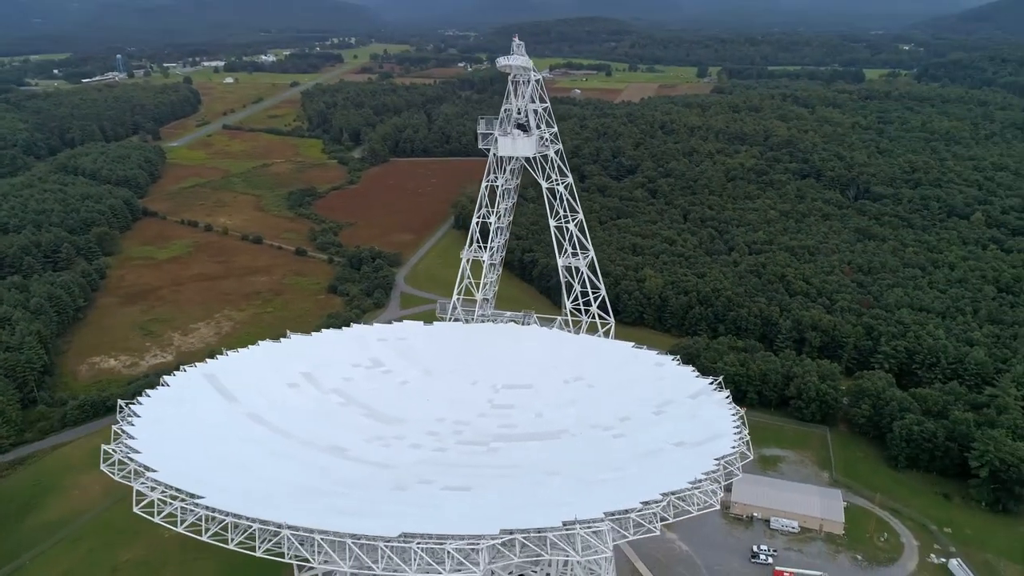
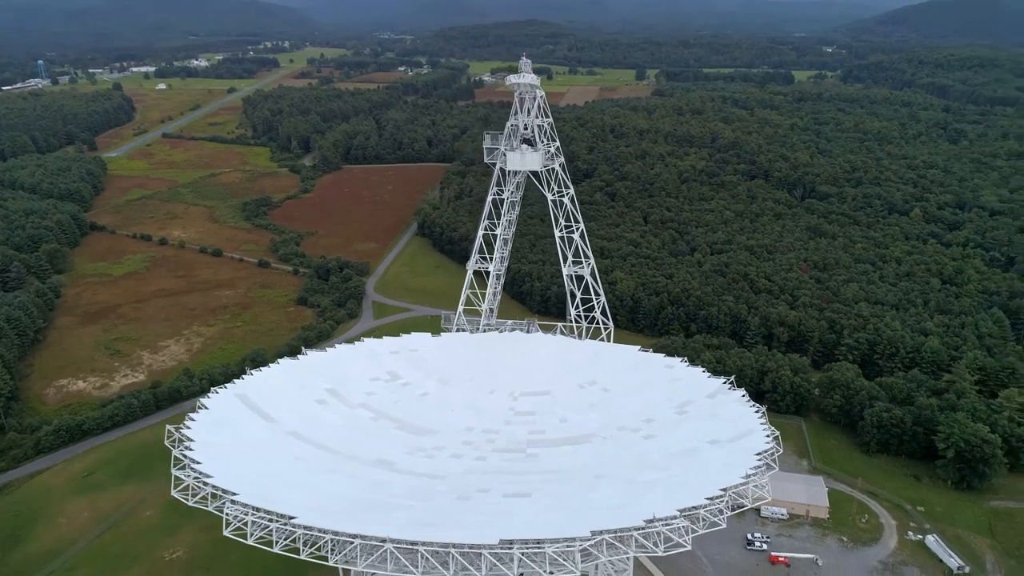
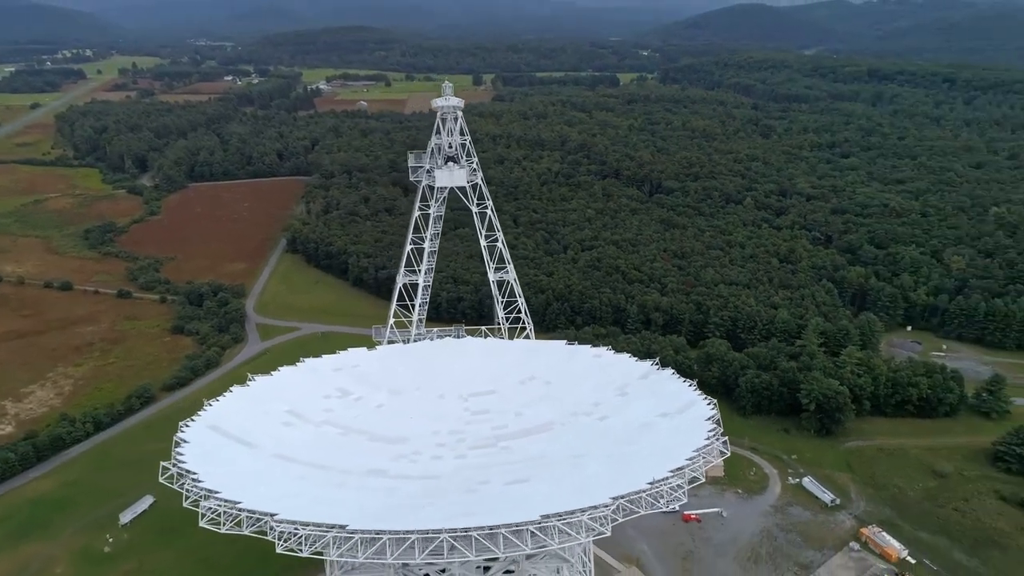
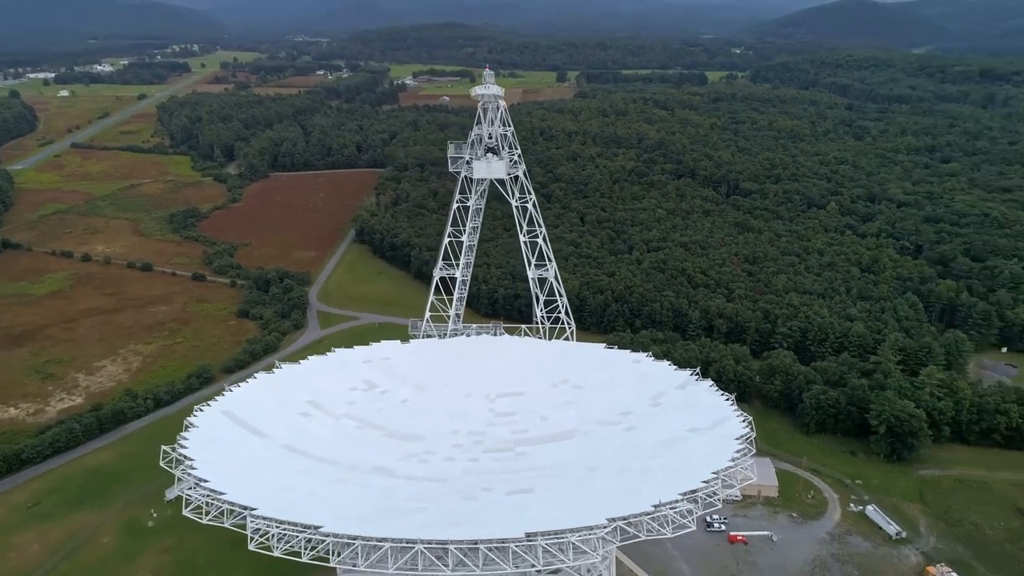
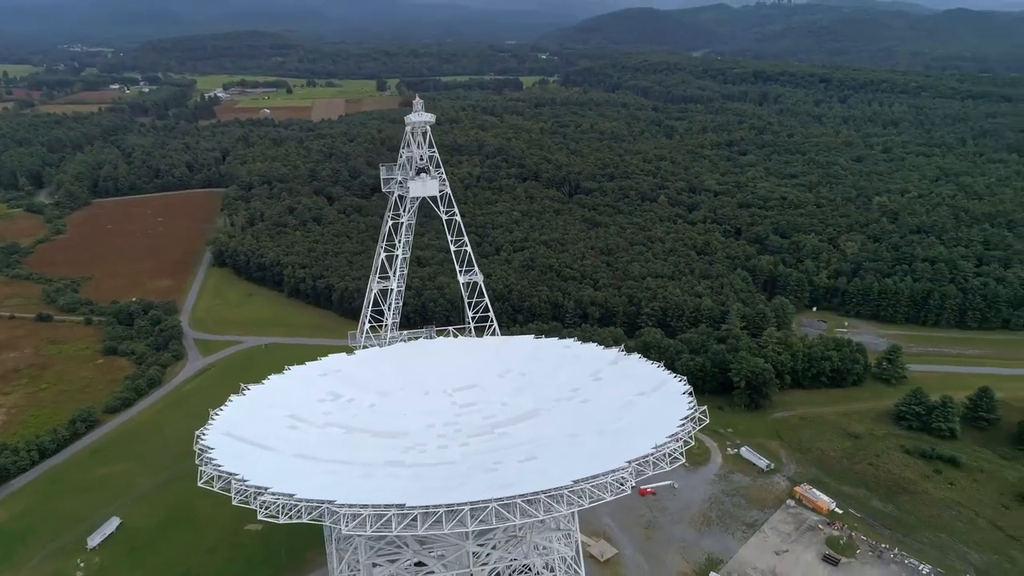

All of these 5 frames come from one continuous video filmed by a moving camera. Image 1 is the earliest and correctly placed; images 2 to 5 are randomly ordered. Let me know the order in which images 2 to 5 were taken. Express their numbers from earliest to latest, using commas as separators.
2, 4, 3, 5
